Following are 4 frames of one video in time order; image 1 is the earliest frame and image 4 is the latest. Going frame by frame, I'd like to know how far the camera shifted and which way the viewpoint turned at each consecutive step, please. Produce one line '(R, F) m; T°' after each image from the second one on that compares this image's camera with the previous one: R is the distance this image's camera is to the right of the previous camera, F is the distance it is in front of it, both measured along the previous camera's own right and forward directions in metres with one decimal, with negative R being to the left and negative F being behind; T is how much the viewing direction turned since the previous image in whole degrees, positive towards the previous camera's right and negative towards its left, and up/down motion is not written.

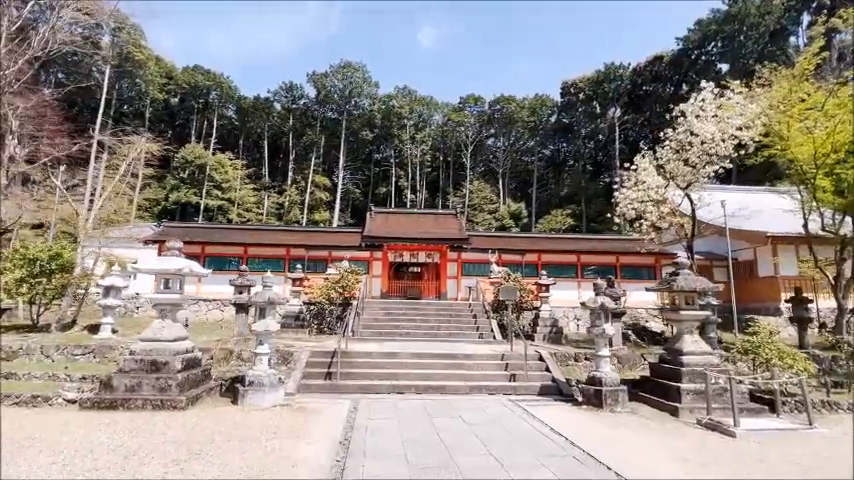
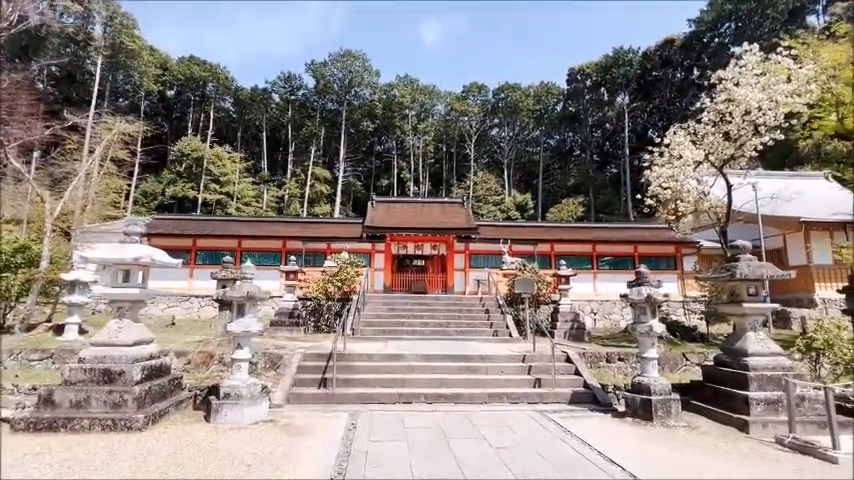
(-0.1, +1.2) m; 0°
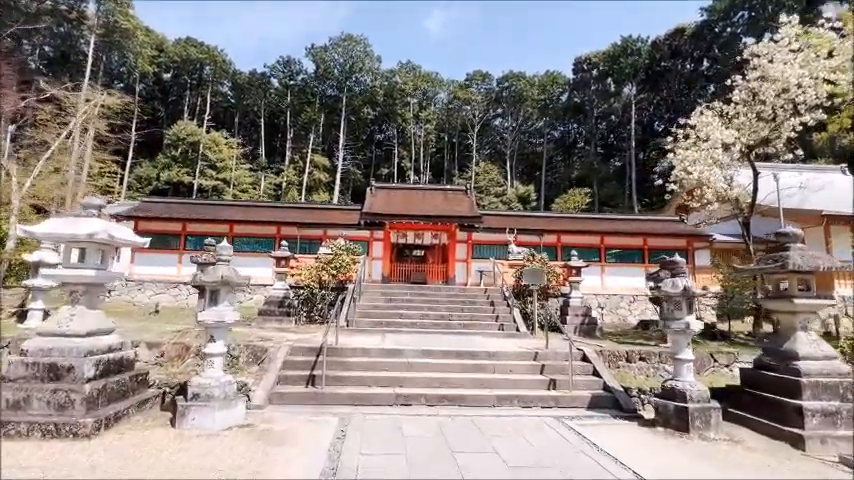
(-0.1, +0.8) m; 0°
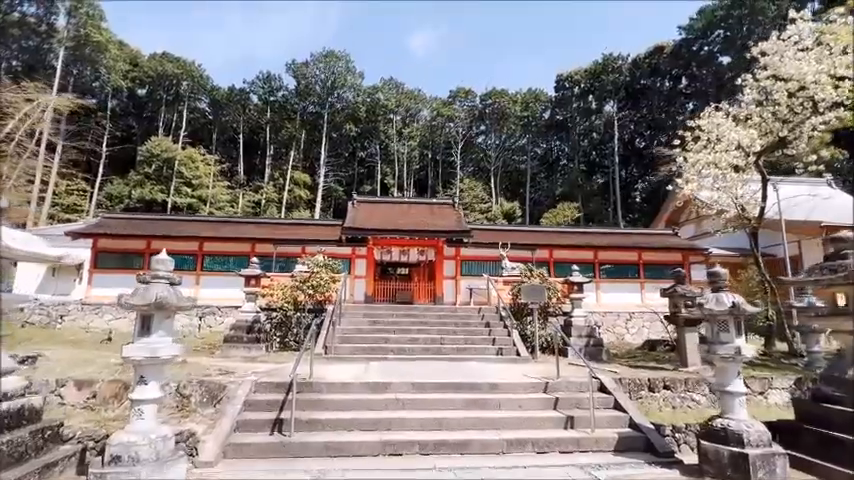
(-0.1, +1.0) m; +2°
